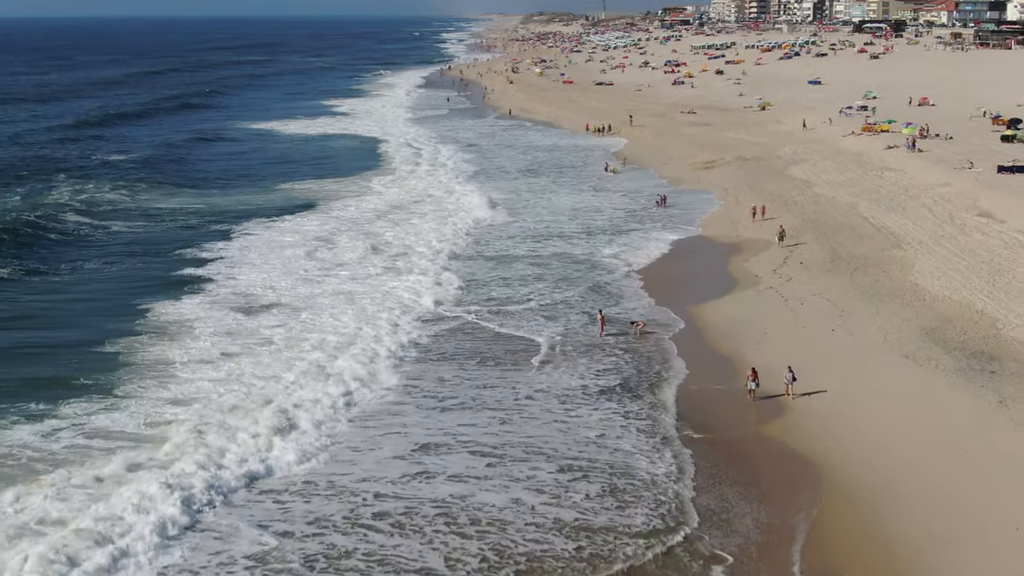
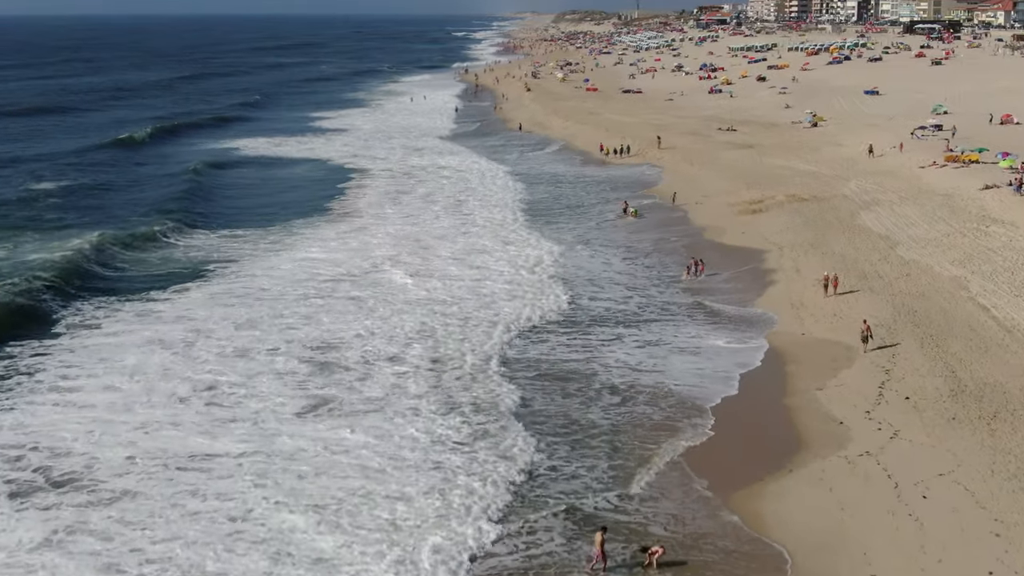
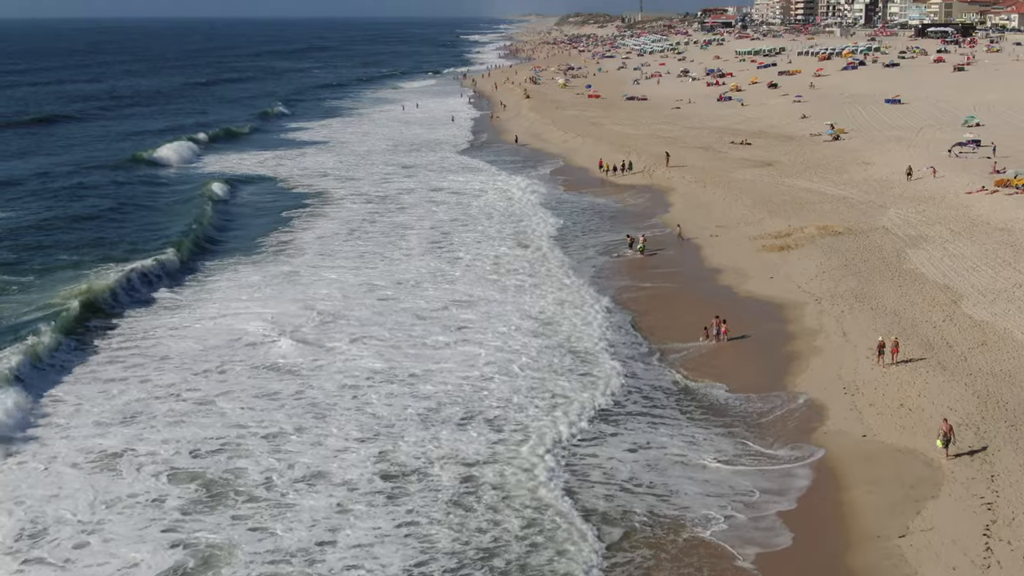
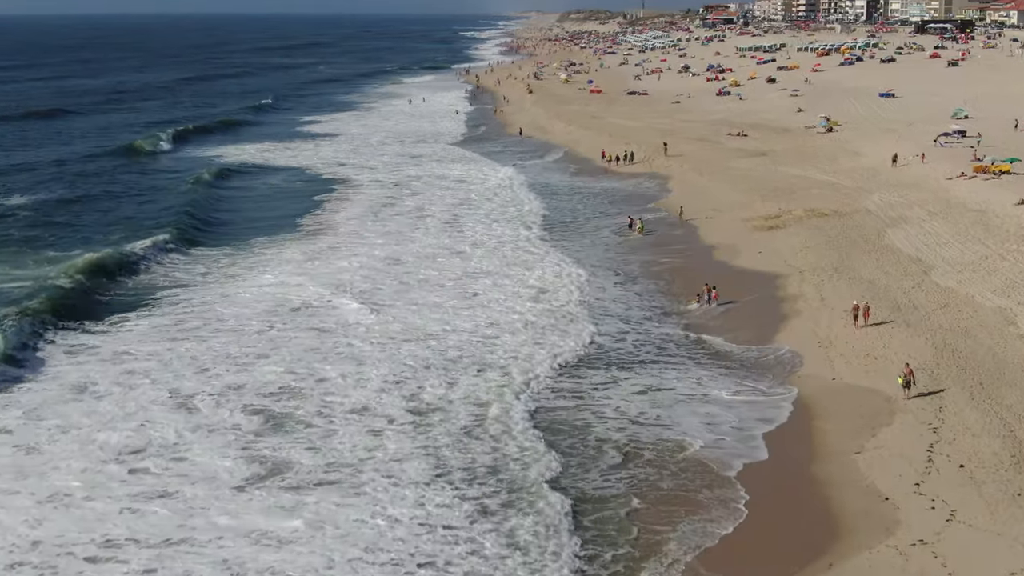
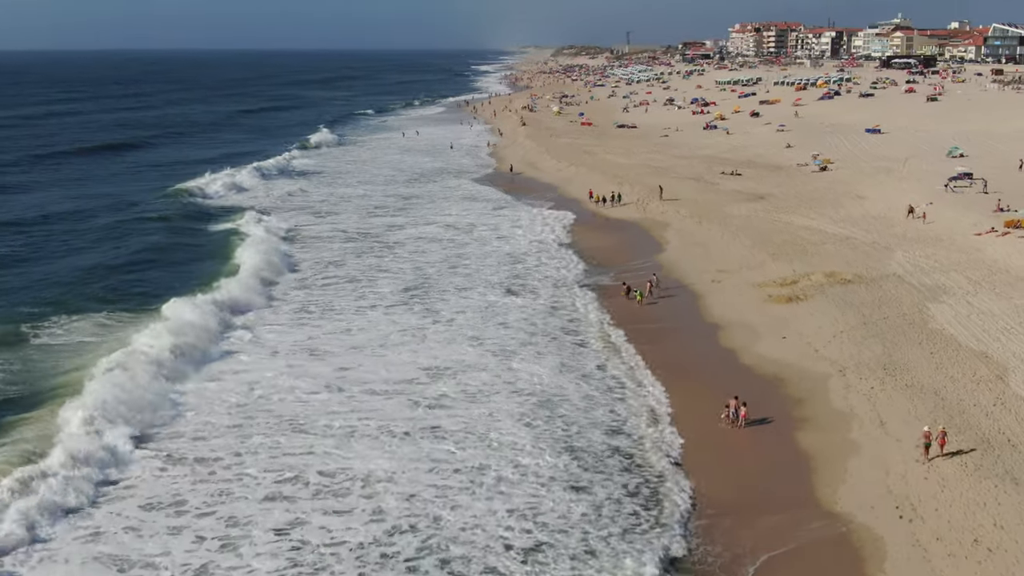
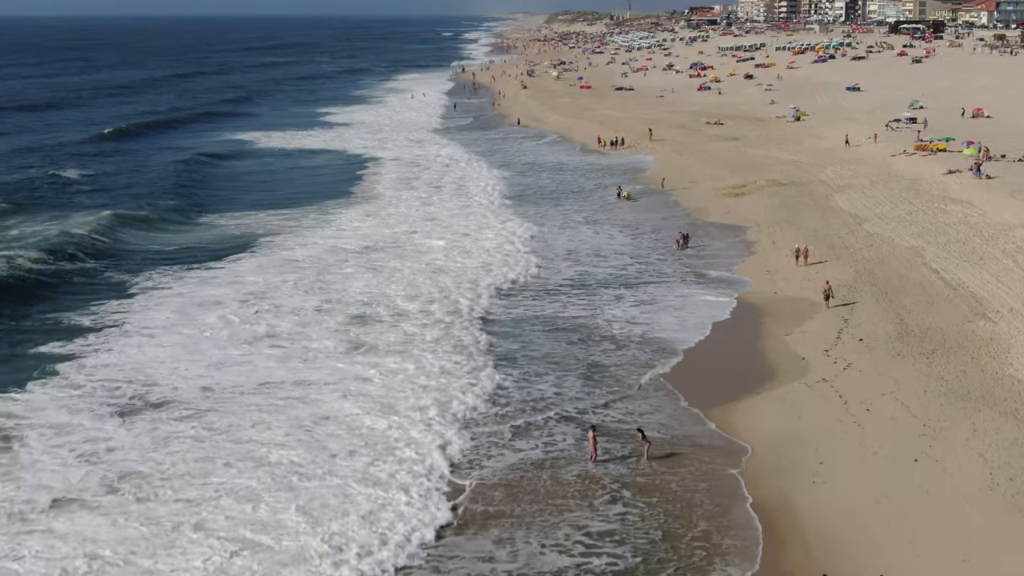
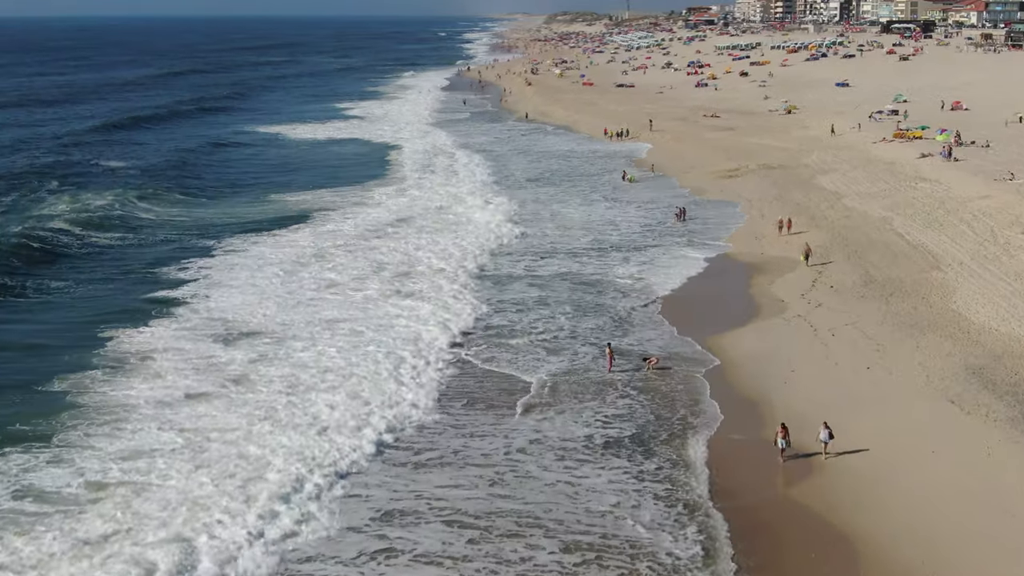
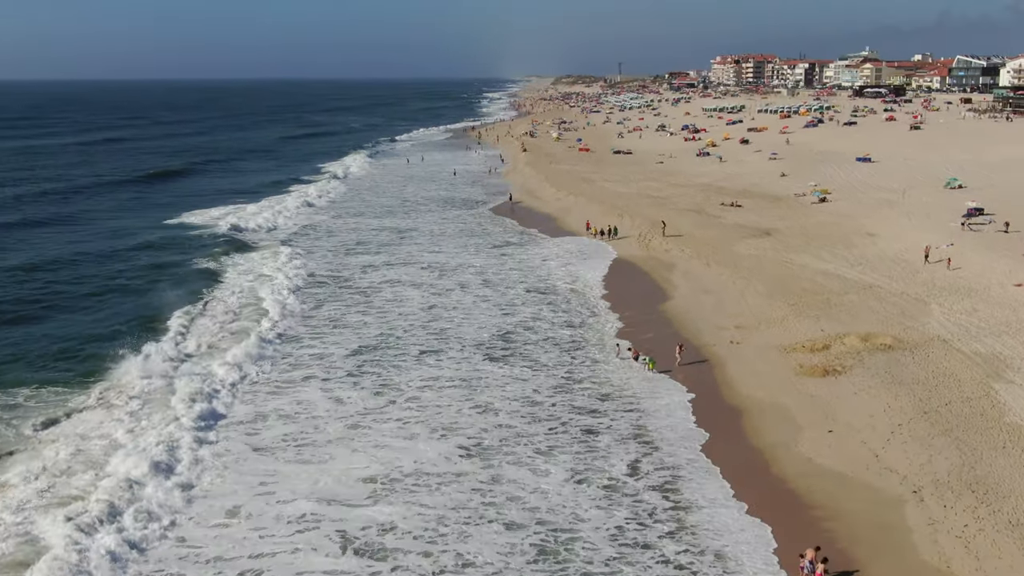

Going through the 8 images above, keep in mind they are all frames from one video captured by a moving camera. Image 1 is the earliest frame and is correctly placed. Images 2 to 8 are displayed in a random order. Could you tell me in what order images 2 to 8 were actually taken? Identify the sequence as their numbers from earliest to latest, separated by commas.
7, 6, 2, 4, 3, 5, 8
